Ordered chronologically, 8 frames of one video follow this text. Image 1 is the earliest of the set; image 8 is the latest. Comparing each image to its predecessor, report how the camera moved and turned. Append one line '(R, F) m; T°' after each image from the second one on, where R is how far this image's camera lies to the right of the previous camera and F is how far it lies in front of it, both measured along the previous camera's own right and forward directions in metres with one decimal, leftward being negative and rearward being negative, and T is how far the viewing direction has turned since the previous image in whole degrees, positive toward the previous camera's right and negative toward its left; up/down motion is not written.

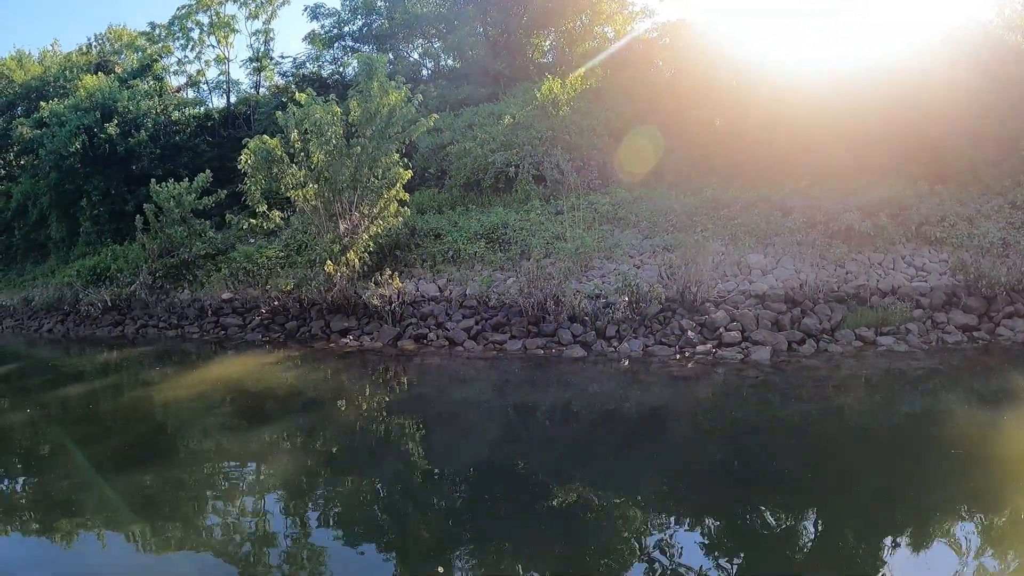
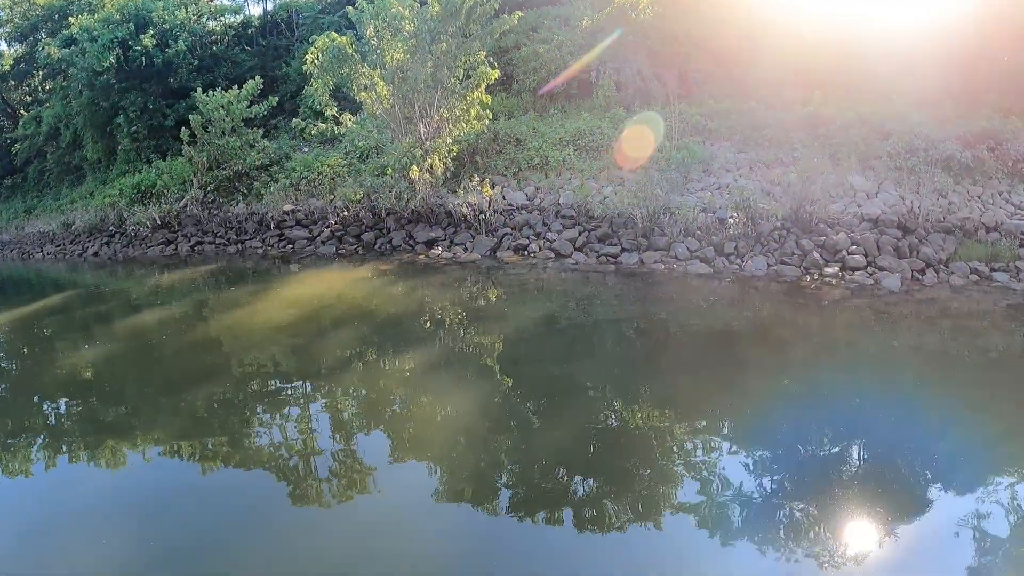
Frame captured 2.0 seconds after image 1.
(-1.1, +1.0) m; -2°
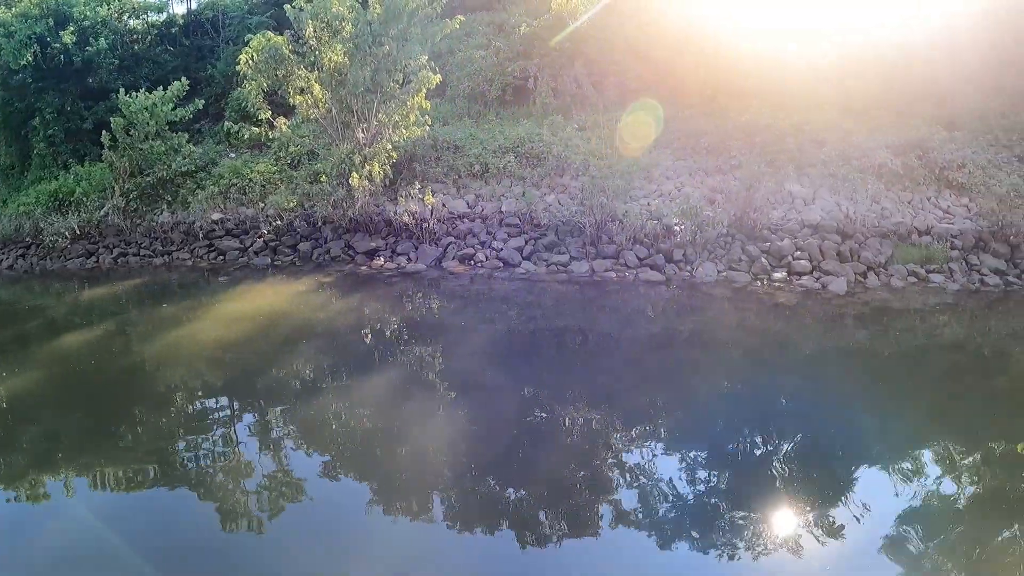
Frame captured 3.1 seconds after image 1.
(0.0, +0.3) m; +5°
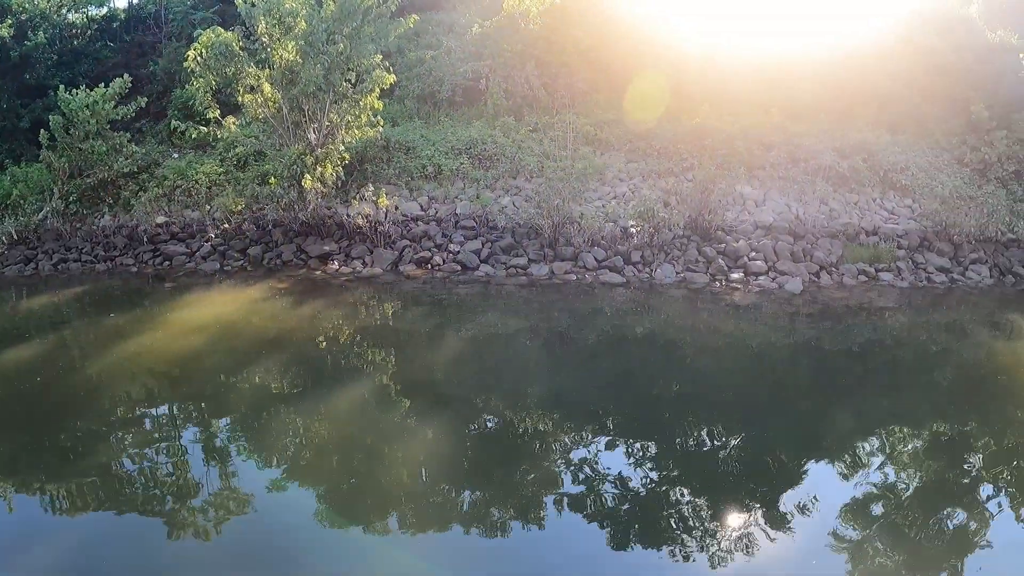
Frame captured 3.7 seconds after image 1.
(+0.1, +0.1) m; +3°
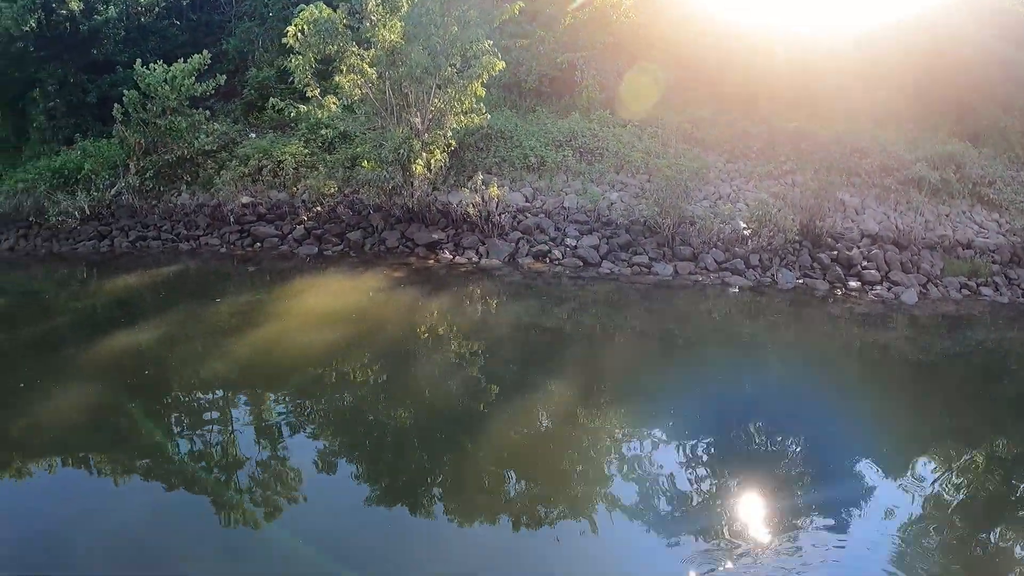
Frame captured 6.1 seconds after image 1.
(-1.0, +0.4) m; -2°
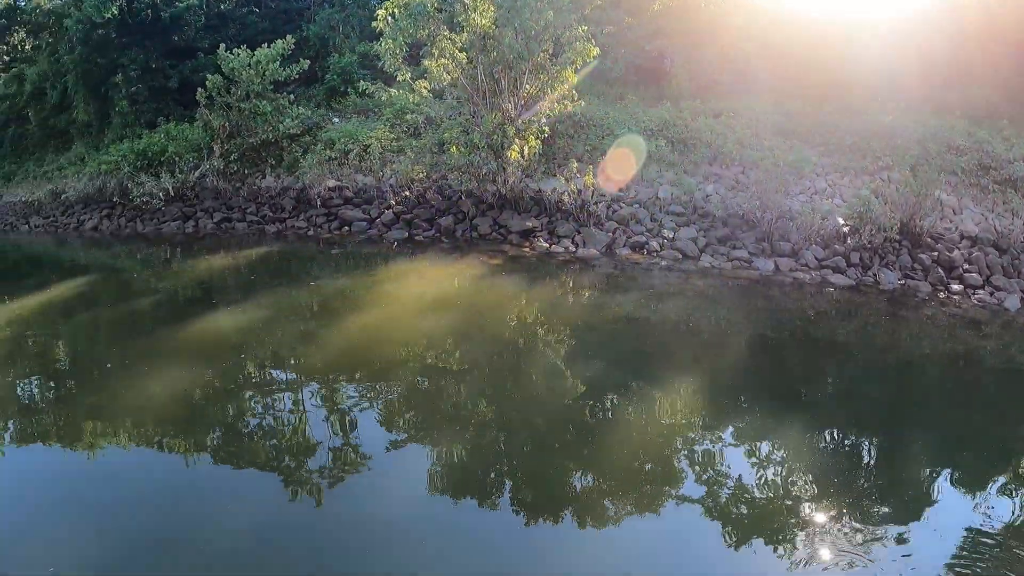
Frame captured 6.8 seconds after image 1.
(-0.5, +0.1) m; -4°
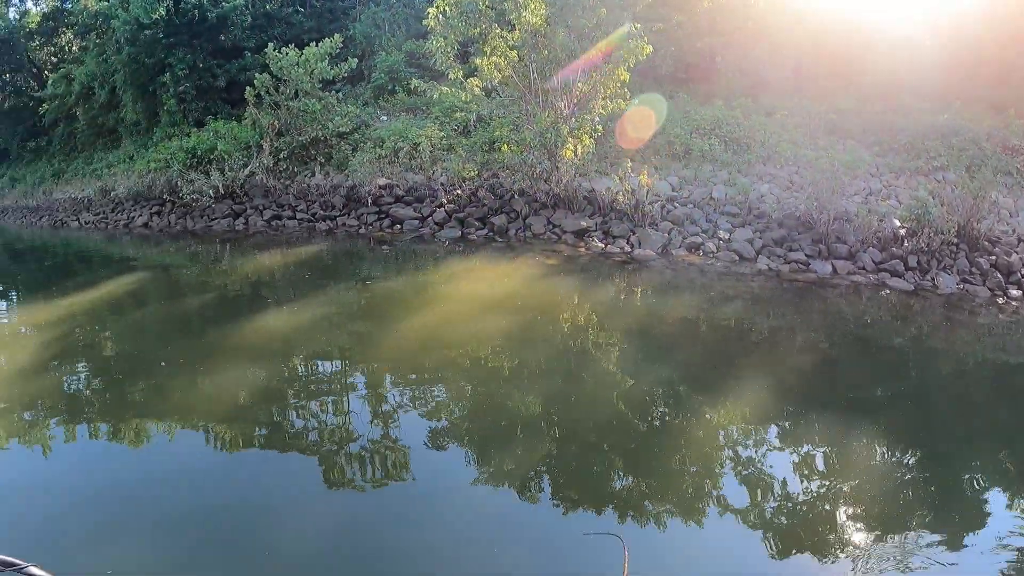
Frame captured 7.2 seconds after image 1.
(-0.3, -0.1) m; -2°
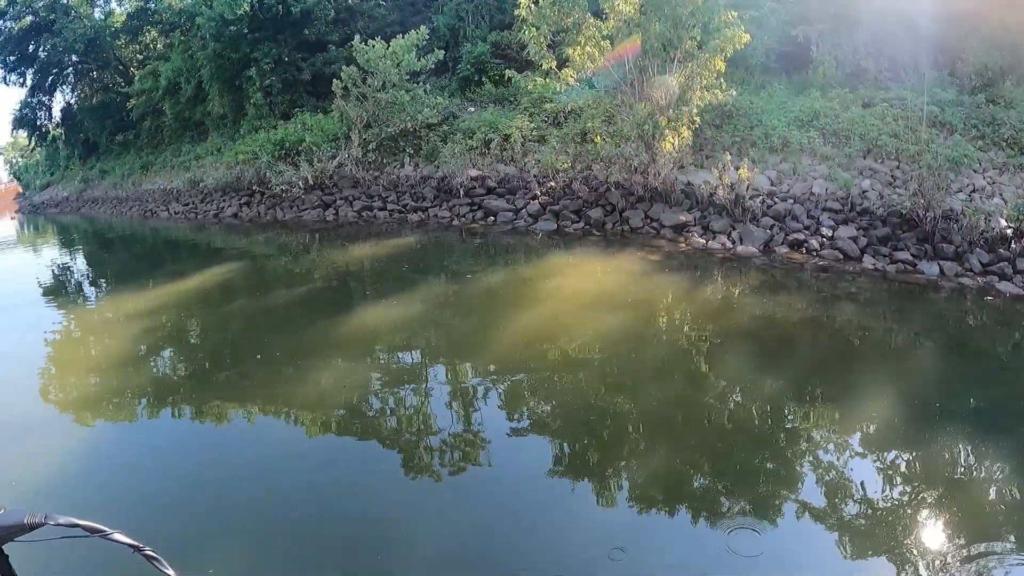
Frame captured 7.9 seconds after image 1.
(-0.5, -0.2) m; -5°
